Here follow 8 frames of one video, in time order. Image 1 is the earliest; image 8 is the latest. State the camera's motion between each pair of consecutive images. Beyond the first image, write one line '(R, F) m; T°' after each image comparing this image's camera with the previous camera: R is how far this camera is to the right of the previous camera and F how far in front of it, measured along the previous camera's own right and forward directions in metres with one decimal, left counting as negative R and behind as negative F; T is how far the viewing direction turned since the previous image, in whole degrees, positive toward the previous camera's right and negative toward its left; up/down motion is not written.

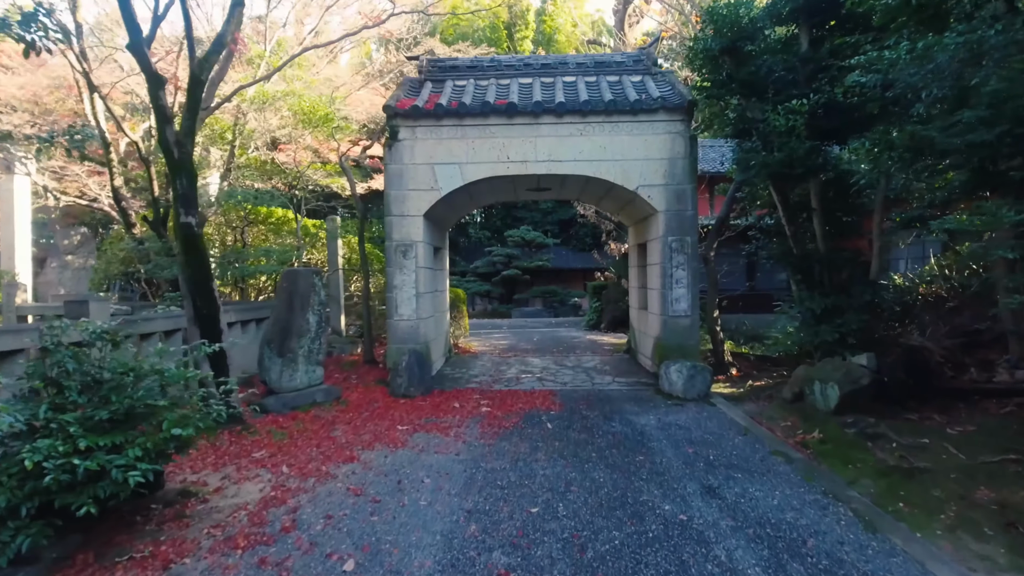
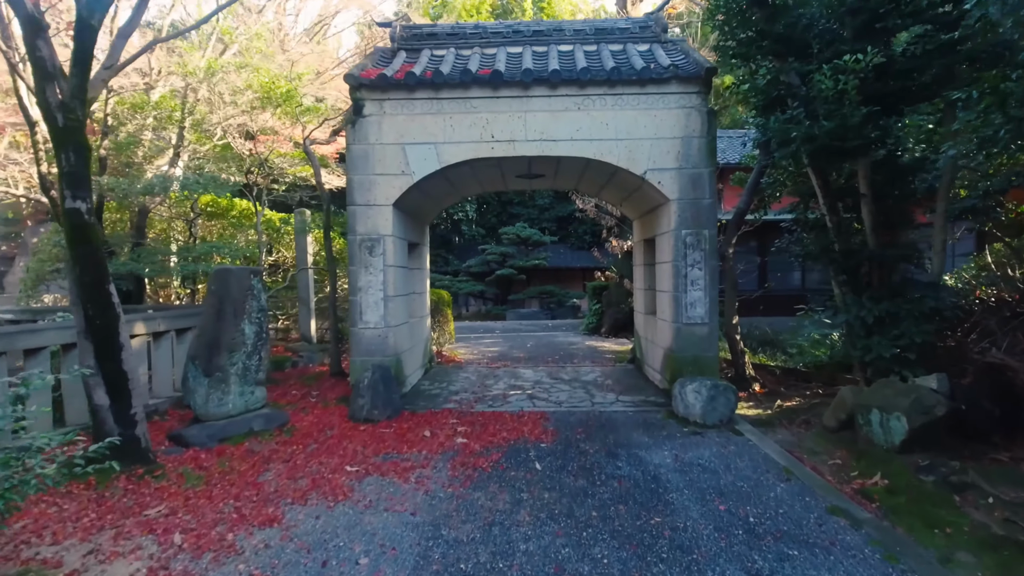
(+0.1, +1.2) m; 0°
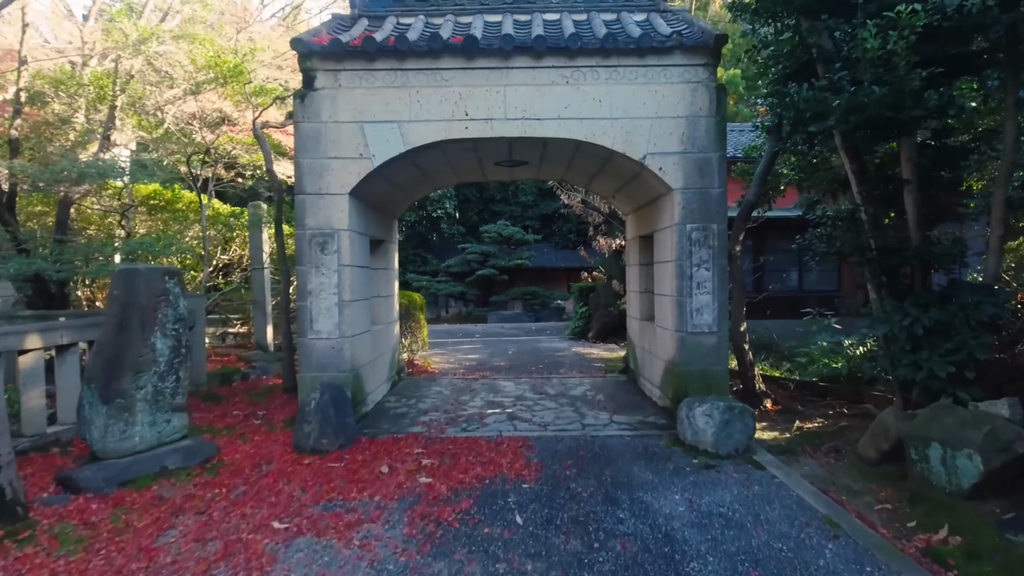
(+0.1, +0.9) m; +2°
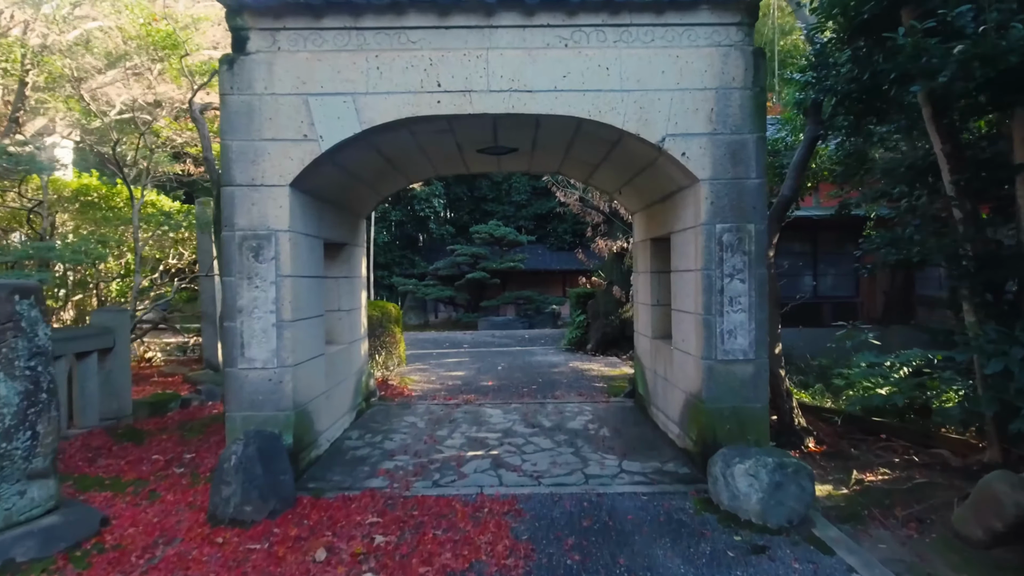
(+0.1, +1.2) m; 0°
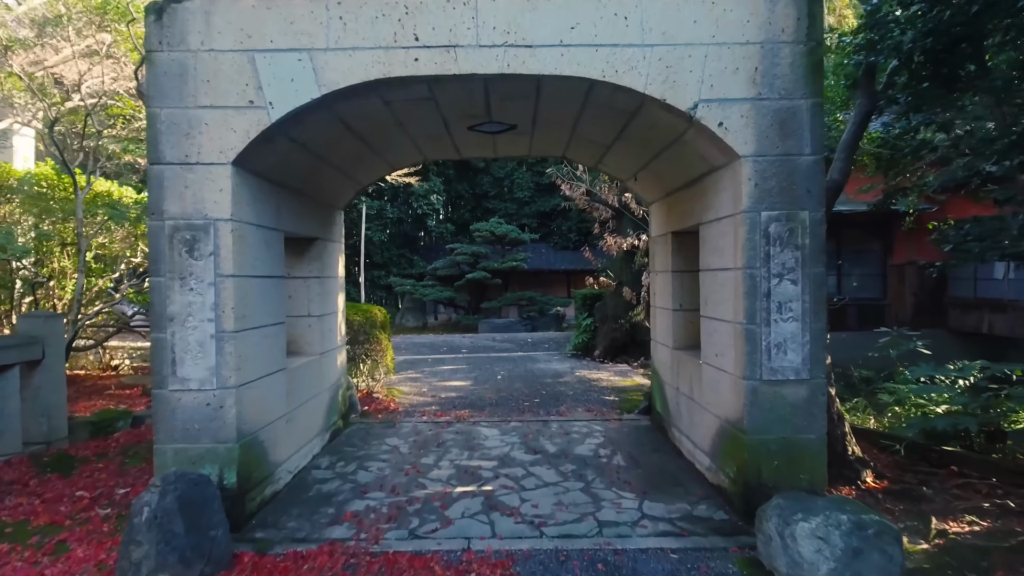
(+0.1, +0.9) m; 0°
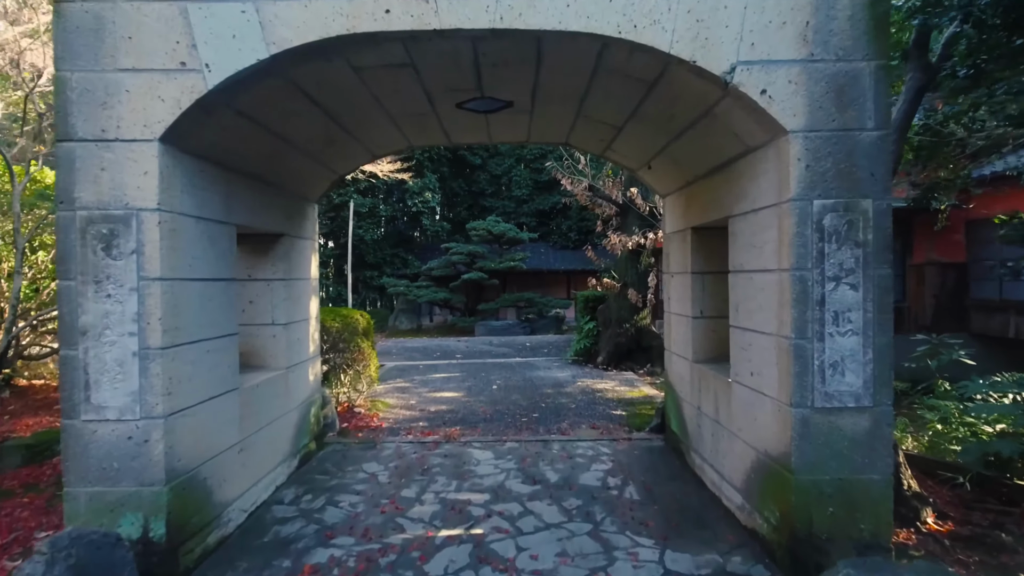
(0.0, +0.7) m; 0°
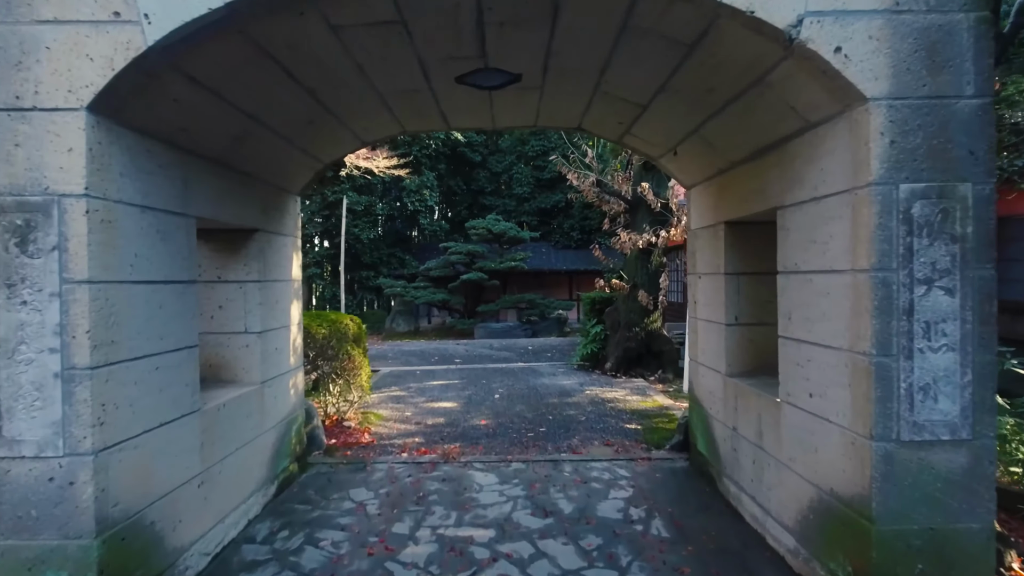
(-0.1, +0.6) m; 0°
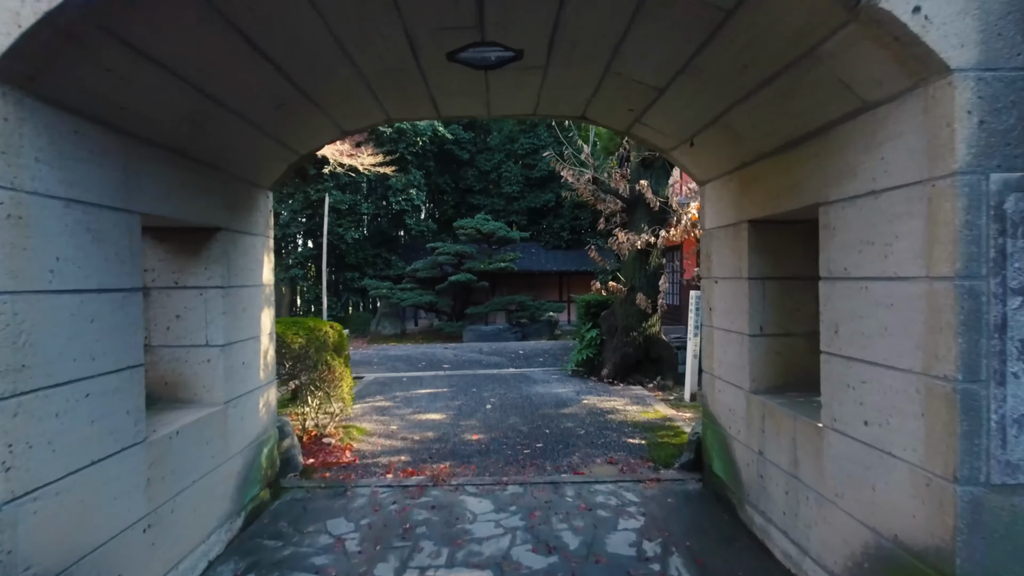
(-0.1, +0.4) m; +1°
